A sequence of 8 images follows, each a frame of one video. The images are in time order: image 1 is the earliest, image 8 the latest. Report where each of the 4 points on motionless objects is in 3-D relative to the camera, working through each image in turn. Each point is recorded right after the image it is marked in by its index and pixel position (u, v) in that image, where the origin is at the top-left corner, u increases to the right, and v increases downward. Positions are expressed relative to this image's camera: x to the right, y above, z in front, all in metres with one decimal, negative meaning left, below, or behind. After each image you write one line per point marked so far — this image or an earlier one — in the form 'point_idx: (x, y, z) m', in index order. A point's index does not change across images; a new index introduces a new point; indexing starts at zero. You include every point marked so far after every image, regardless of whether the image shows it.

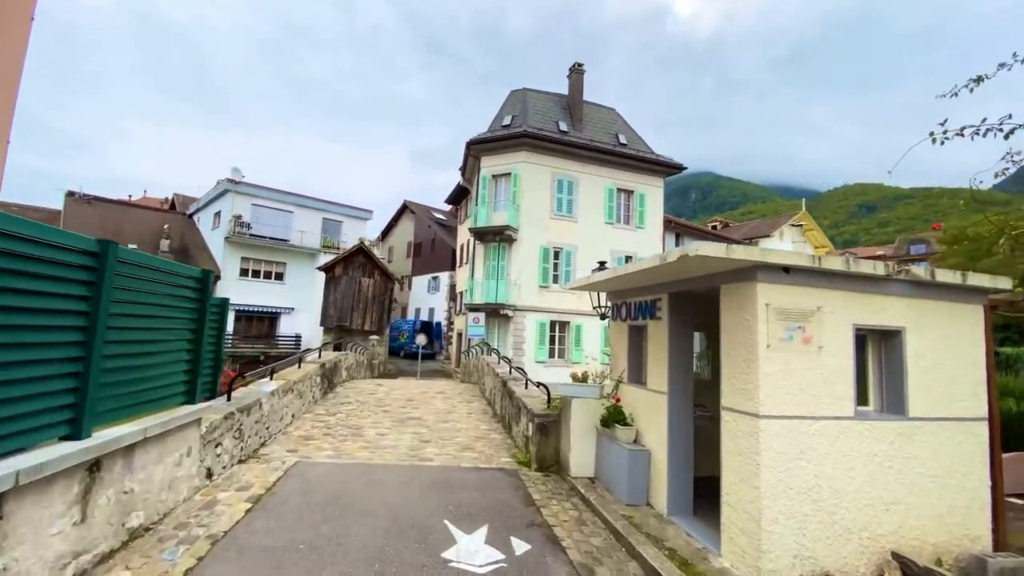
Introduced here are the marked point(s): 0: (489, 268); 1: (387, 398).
0: (-0.9, +0.8, +19.8) m
1: (-2.3, -2.0, +9.2) m
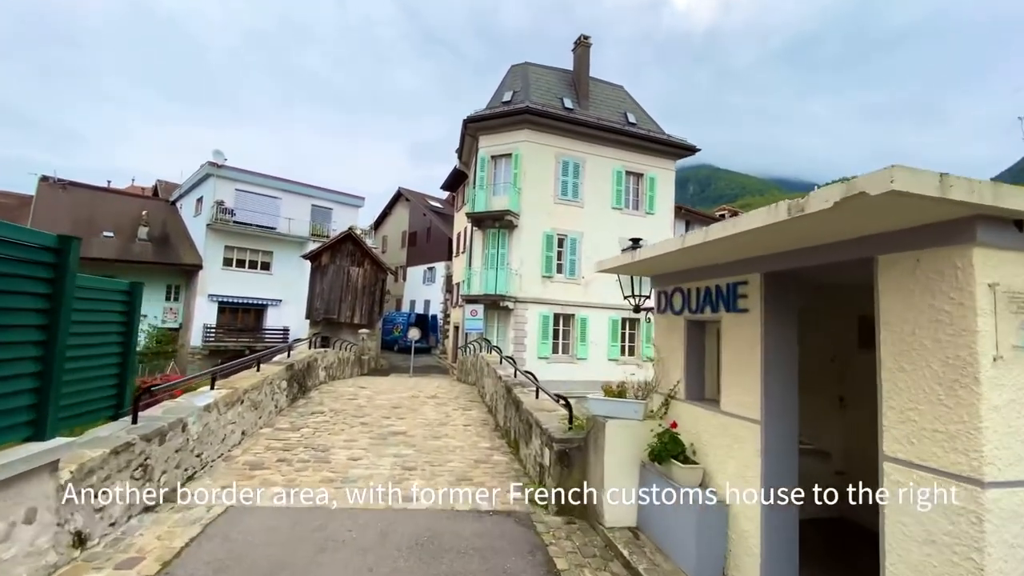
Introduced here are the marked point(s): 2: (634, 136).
0: (-0.9, +1.1, +18.3) m
1: (-2.2, -1.8, +7.7) m
2: (+4.6, +5.8, +19.1) m
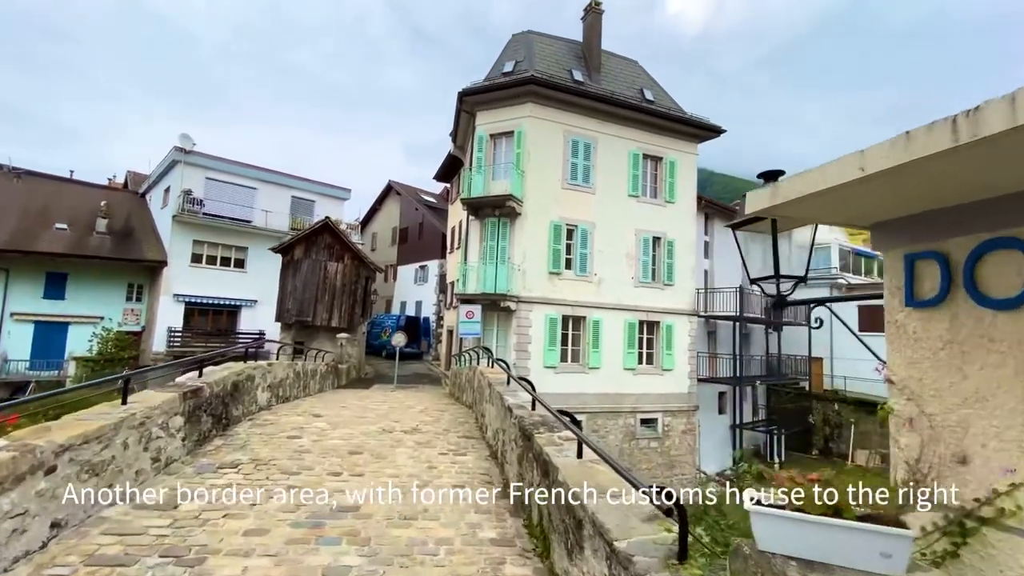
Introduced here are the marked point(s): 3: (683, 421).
0: (-0.8, +1.2, +15.9) m
1: (-2.1, -1.7, +5.3) m
2: (+4.7, +5.8, +16.8) m
3: (+5.8, -4.5, +17.3) m
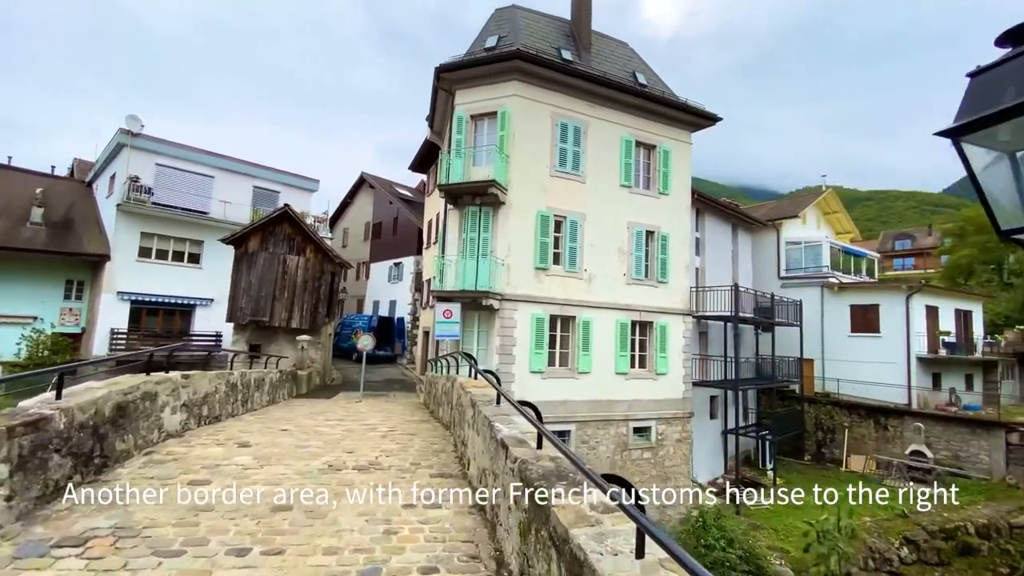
0: (-1.3, +1.3, +14.4) m
1: (-2.1, -1.5, +3.7) m
2: (+4.2, +5.9, +15.5) m
3: (+5.2, -4.4, +16.0) m
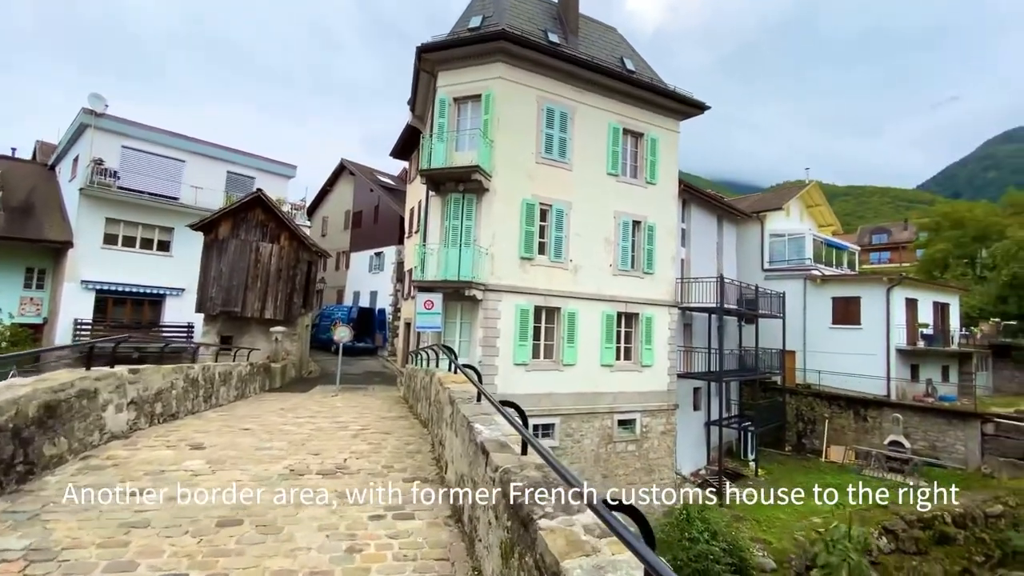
0: (-1.8, +1.6, +13.9) m
1: (-2.3, -1.4, +3.2) m
2: (+3.7, +6.1, +15.1) m
3: (+4.7, -4.1, +15.9) m
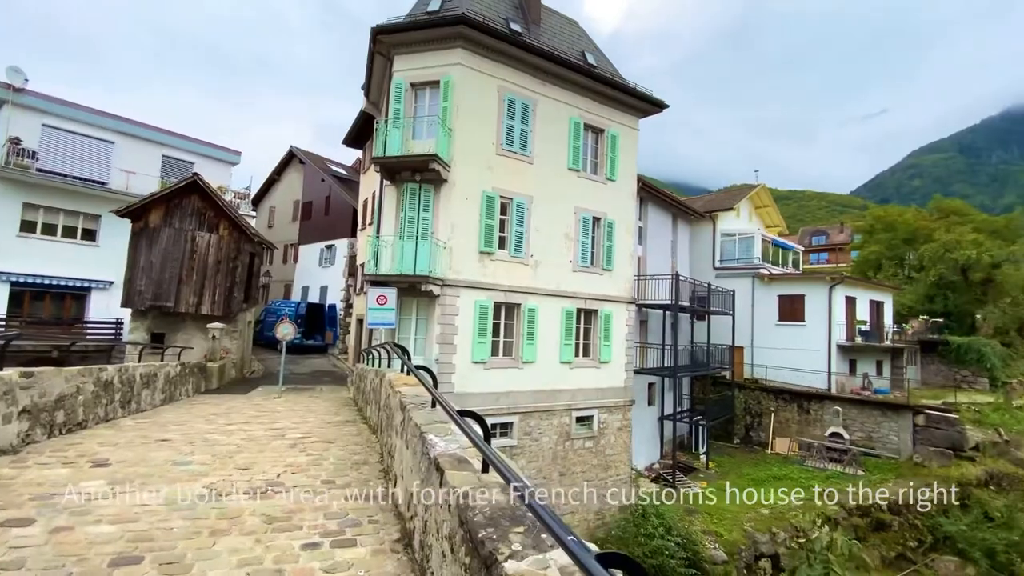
0: (-2.9, +1.7, +13.3) m
1: (-2.5, -1.4, +2.6) m
2: (+2.5, +6.3, +14.9) m
3: (+3.4, -4.0, +15.8) m
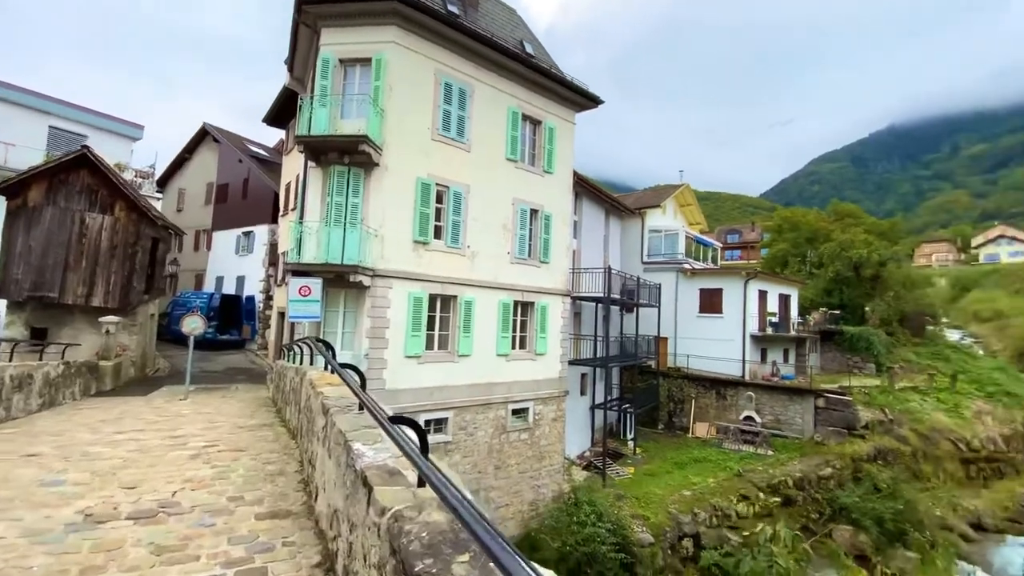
0: (-4.5, +1.9, +12.4) m
1: (-2.7, -1.3, +2.0) m
2: (+0.7, +6.5, +14.7) m
3: (+1.3, -3.8, +15.9) m
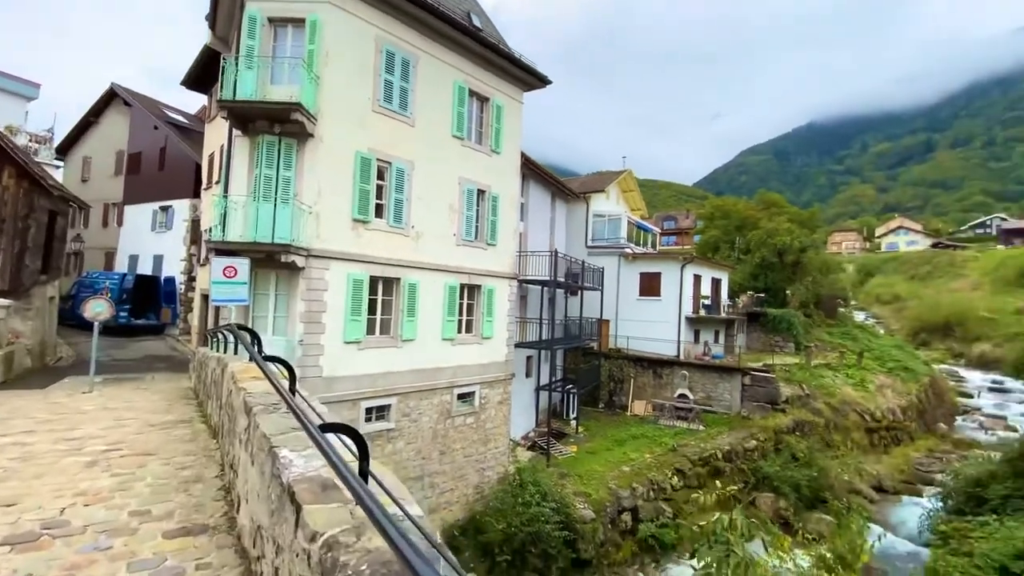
0: (-5.7, +2.4, +11.5) m
1: (-2.9, -1.2, +1.4) m
2: (-0.8, +7.0, +14.2) m
3: (-0.4, -3.3, +15.8) m
